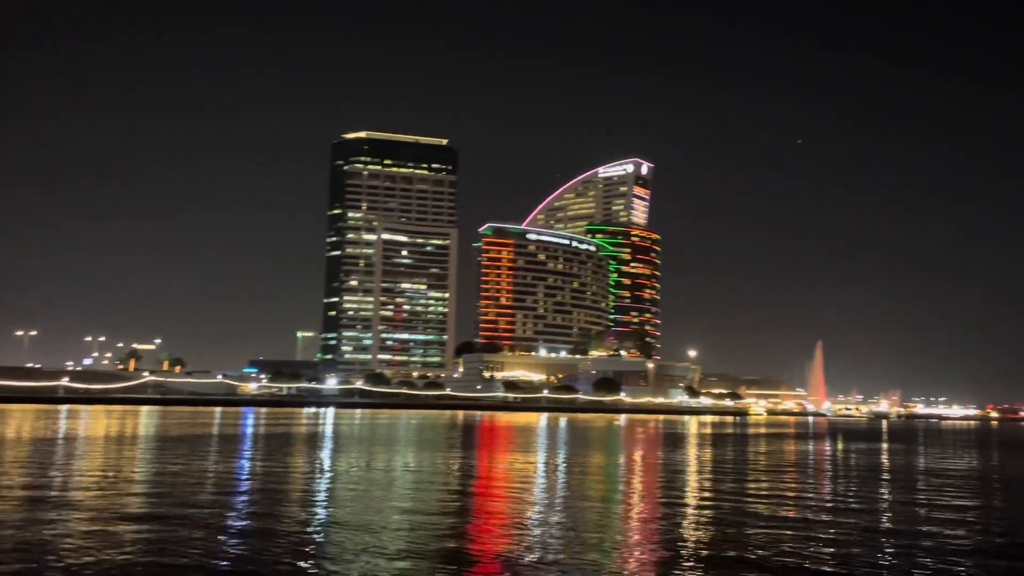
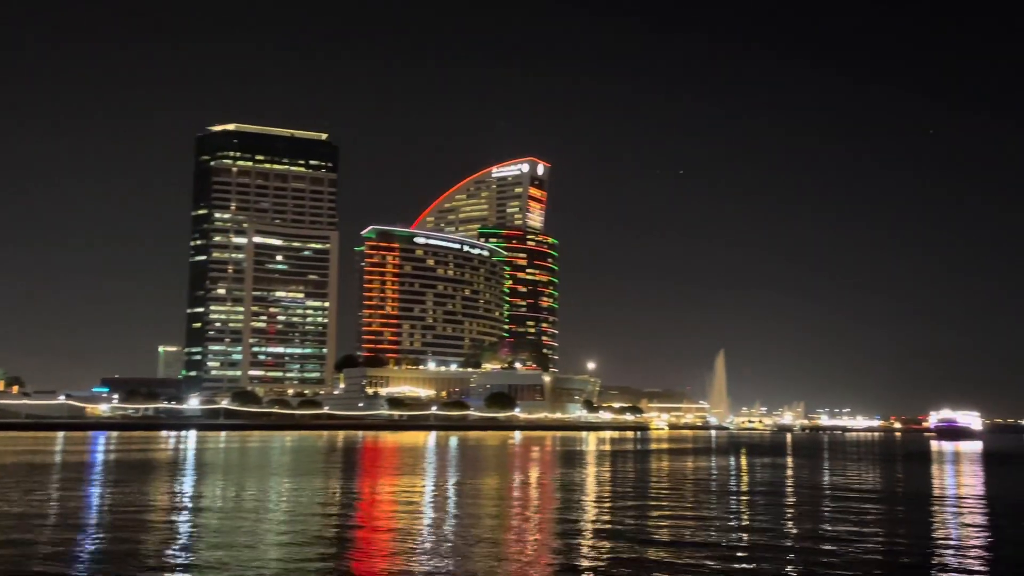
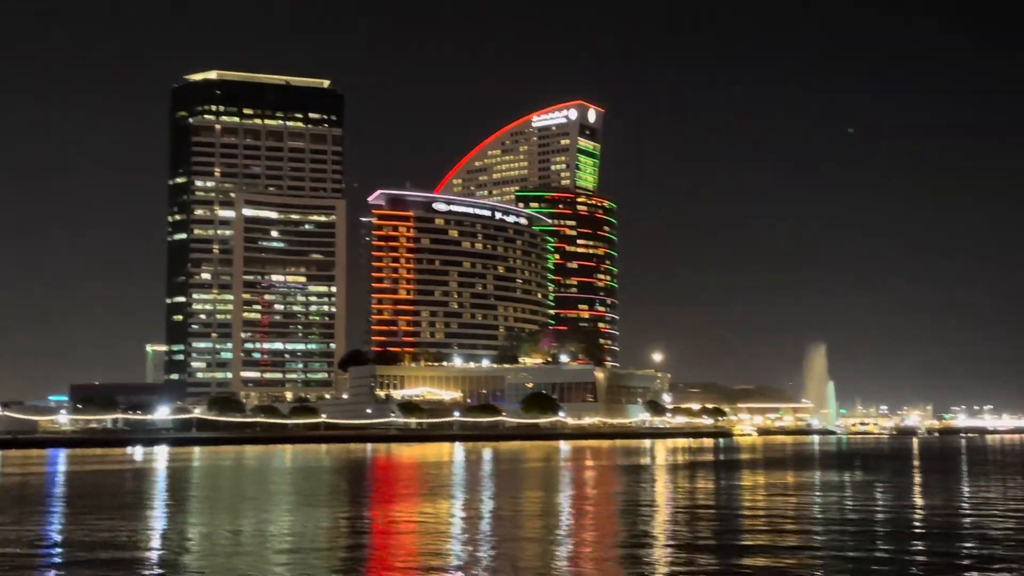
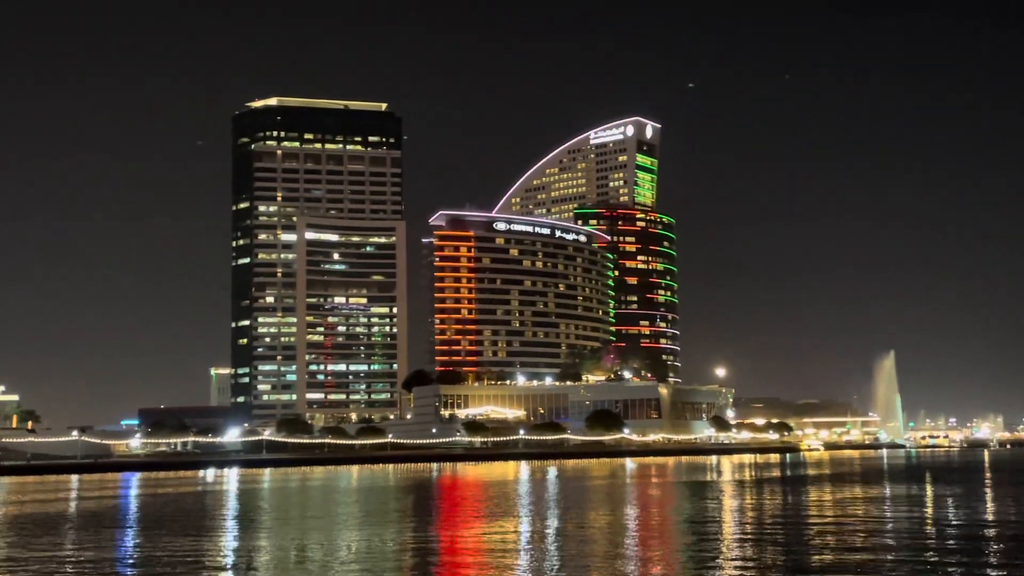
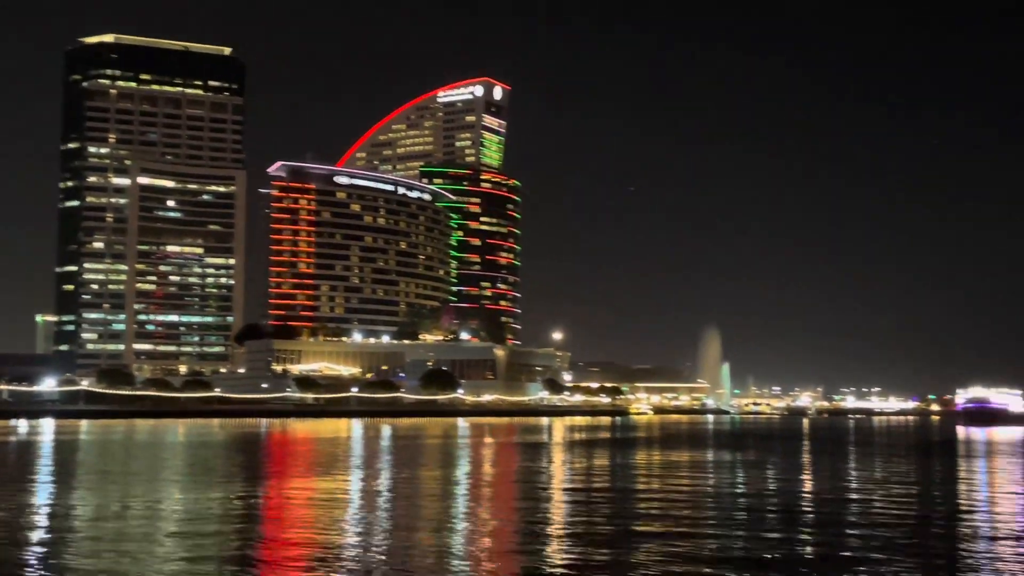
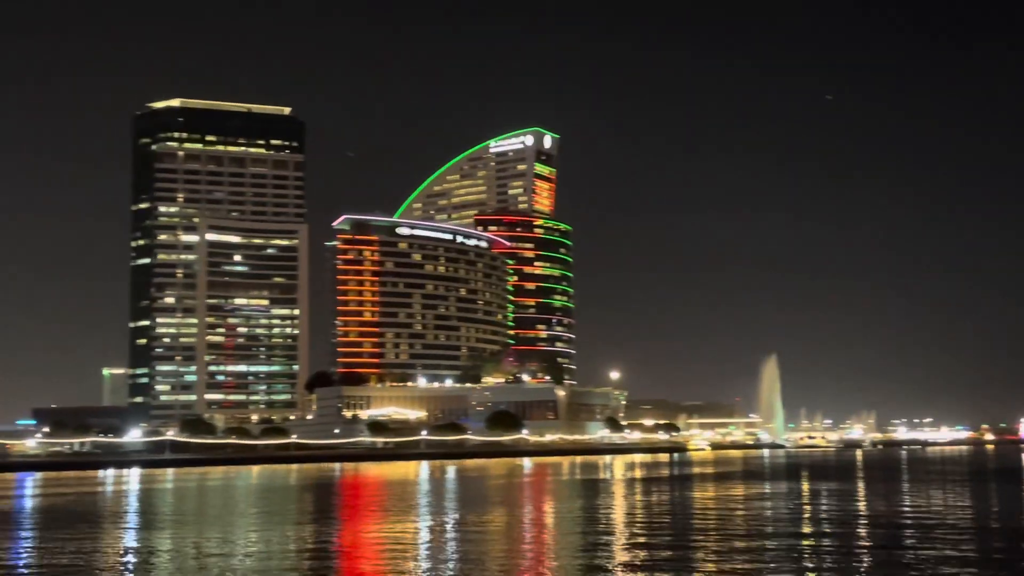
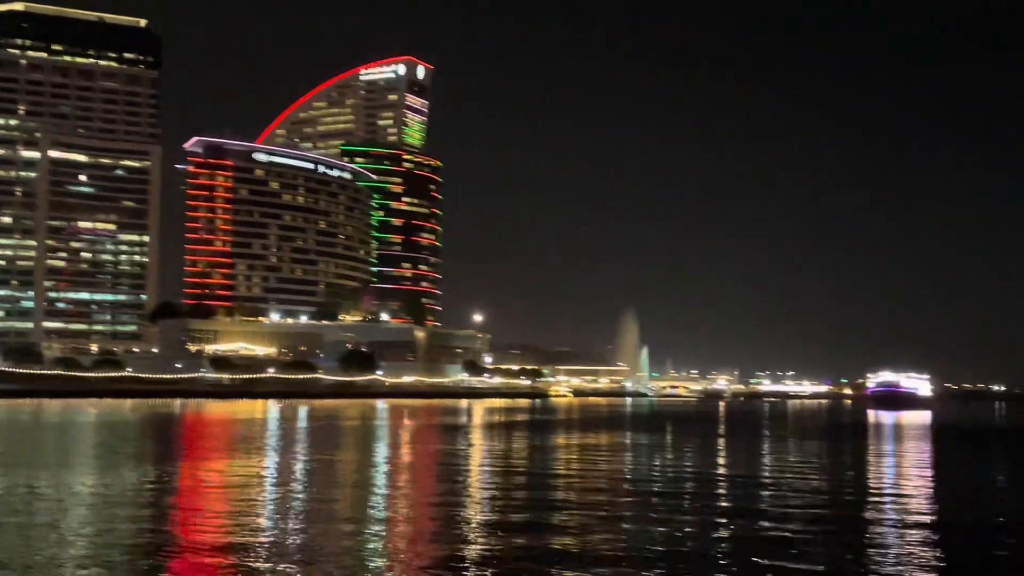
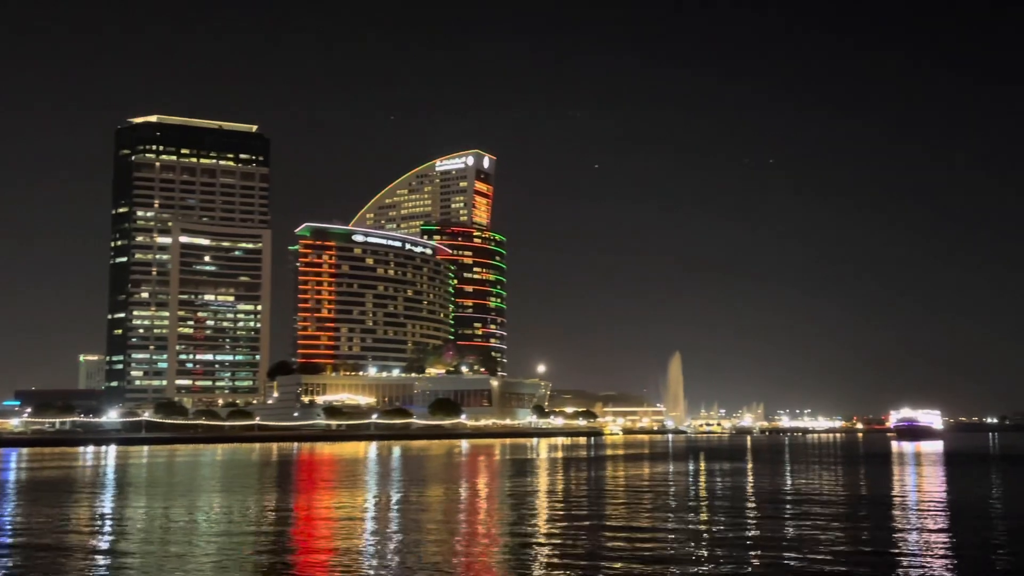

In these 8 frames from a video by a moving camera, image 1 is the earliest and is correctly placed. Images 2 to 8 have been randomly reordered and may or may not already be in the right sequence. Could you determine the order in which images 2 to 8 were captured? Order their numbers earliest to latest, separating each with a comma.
2, 8, 6, 4, 3, 5, 7
